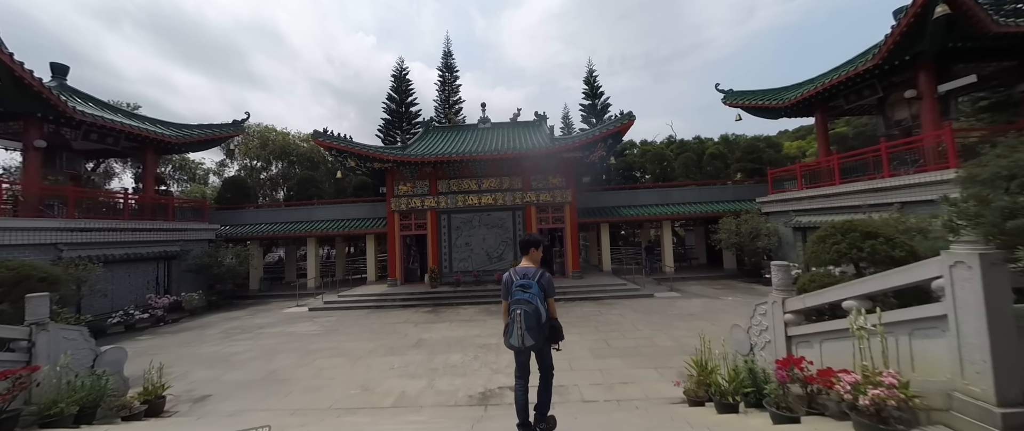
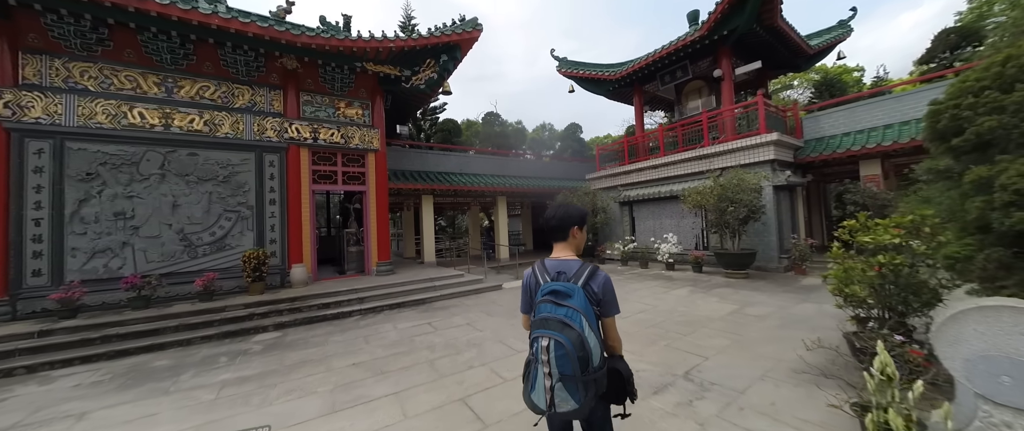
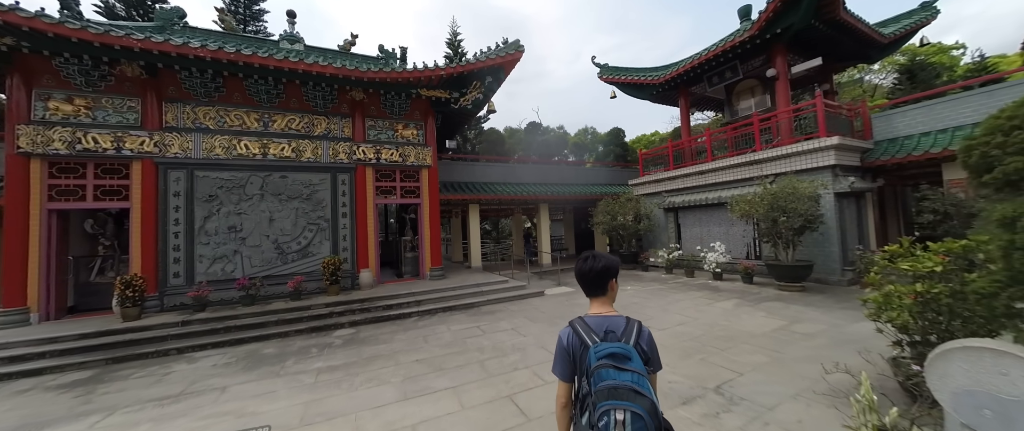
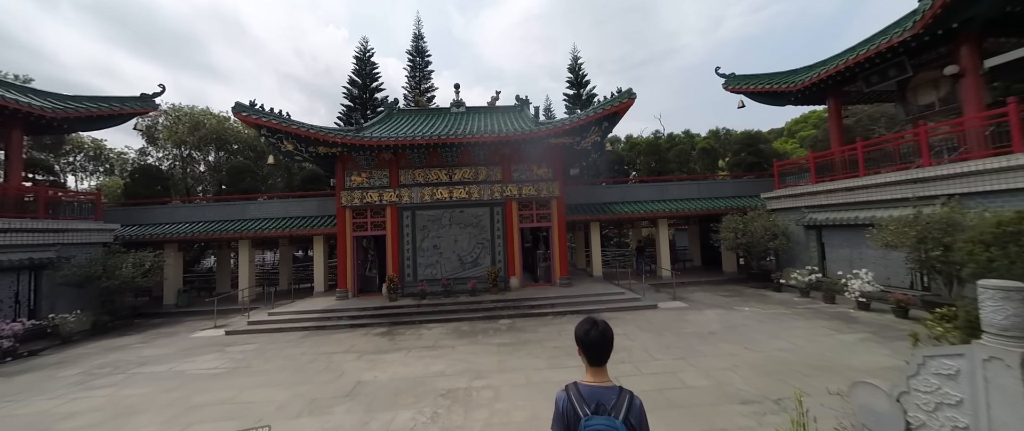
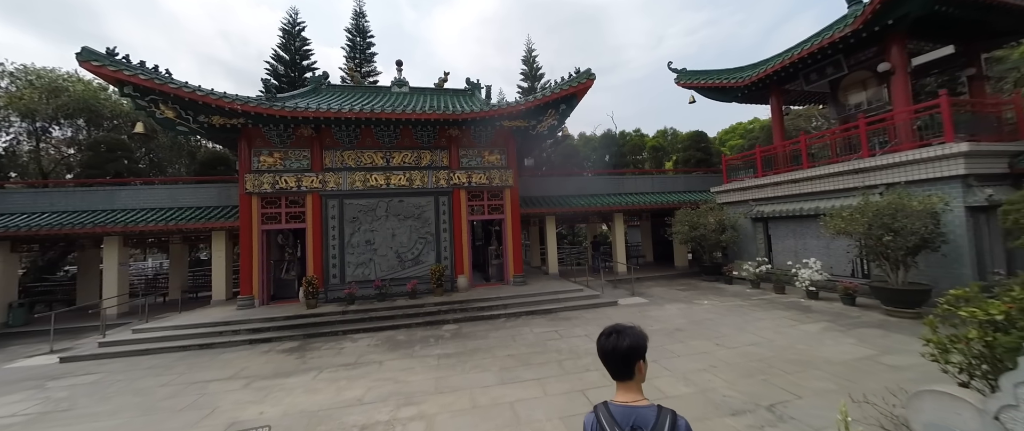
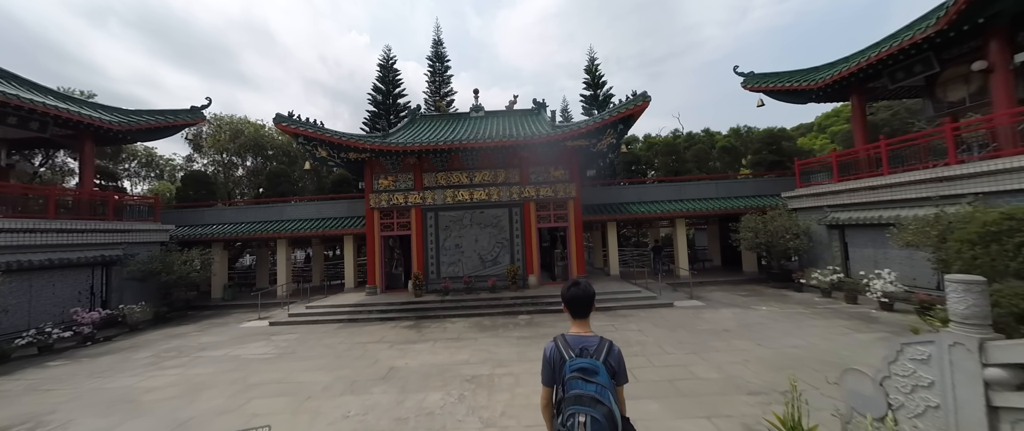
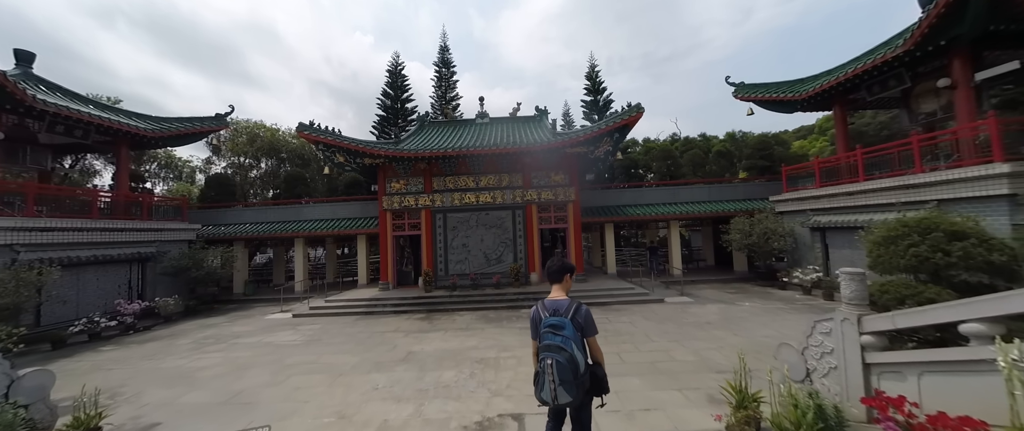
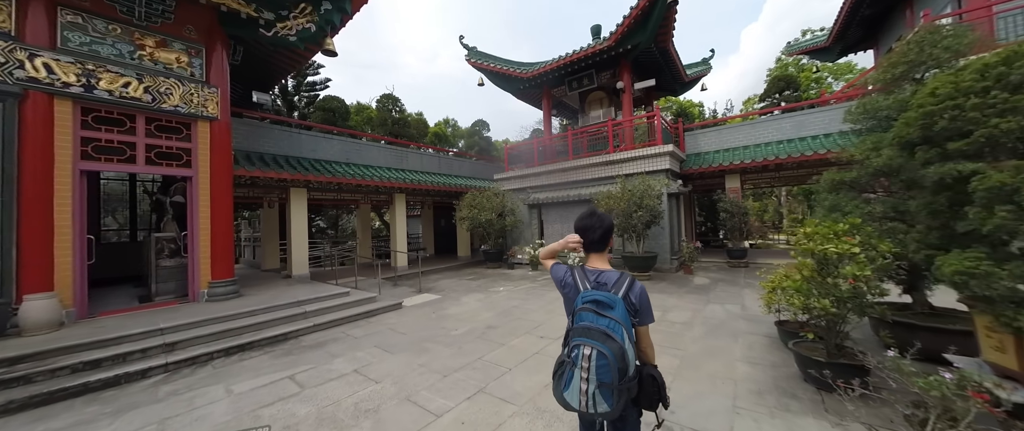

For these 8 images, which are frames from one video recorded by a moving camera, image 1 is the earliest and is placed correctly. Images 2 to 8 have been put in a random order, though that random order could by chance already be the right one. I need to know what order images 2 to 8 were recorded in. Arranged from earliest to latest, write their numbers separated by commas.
7, 6, 4, 5, 3, 2, 8
